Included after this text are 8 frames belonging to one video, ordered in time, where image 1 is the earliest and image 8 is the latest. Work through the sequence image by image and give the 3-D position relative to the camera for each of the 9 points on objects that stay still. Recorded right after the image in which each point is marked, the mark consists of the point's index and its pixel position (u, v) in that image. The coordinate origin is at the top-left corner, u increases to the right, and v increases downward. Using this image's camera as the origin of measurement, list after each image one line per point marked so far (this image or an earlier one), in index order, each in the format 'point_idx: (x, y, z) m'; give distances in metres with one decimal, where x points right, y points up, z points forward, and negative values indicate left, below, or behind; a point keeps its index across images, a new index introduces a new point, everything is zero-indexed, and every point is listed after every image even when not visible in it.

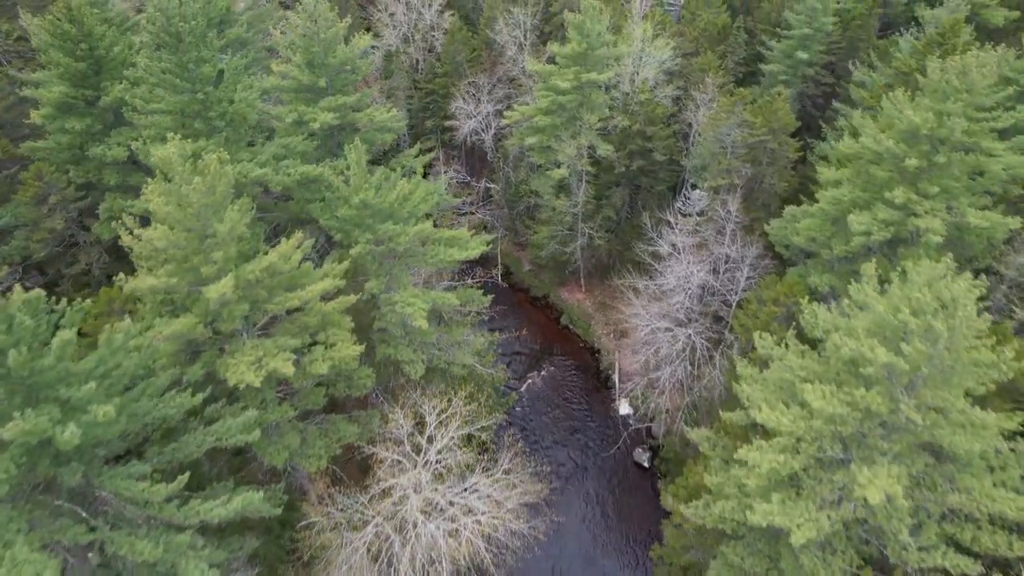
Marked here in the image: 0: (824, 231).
0: (+8.8, +1.6, +18.7) m
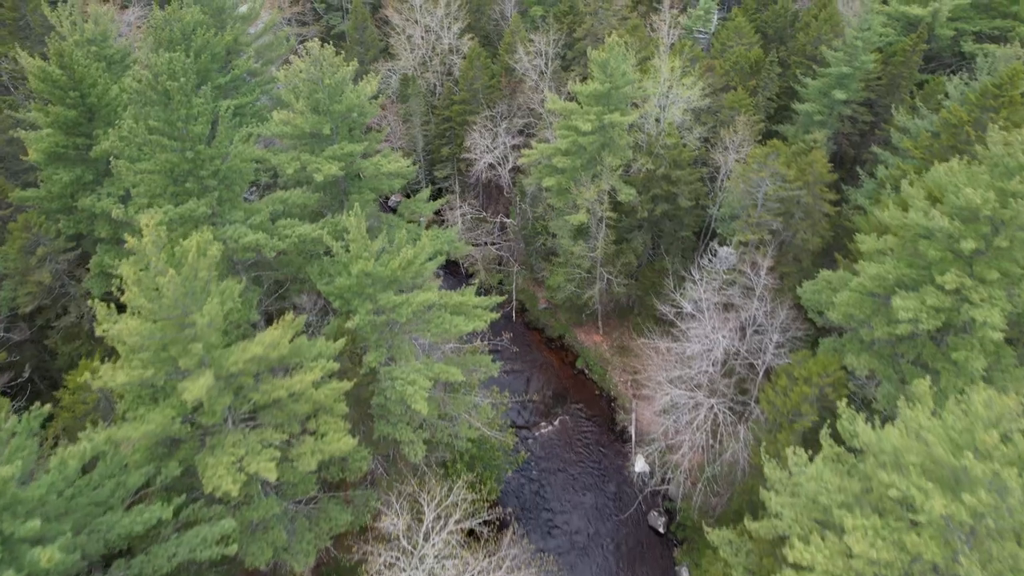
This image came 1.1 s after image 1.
0: (+9.1, -0.5, +17.1) m
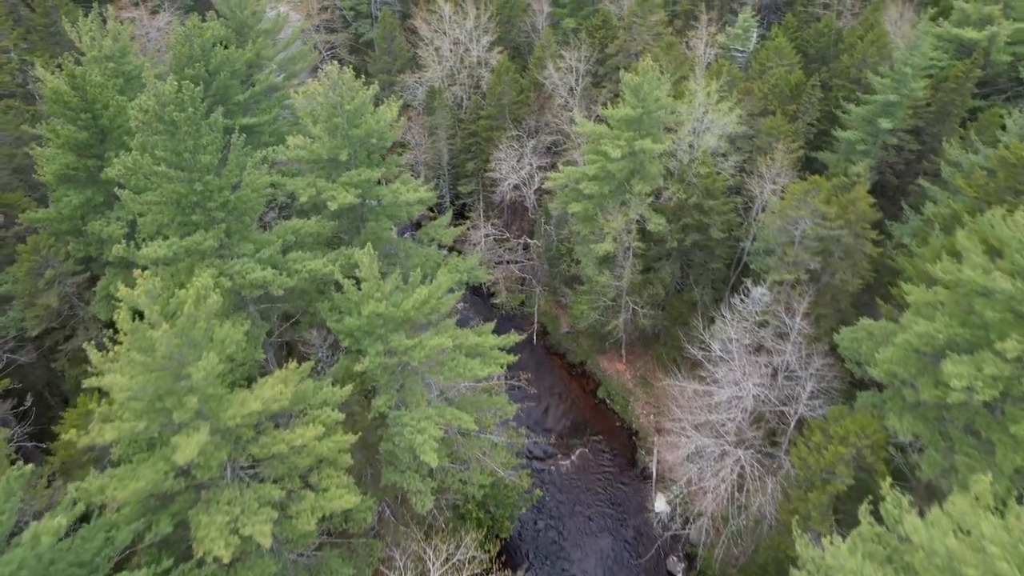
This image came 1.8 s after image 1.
0: (+9.5, -1.9, +15.8) m
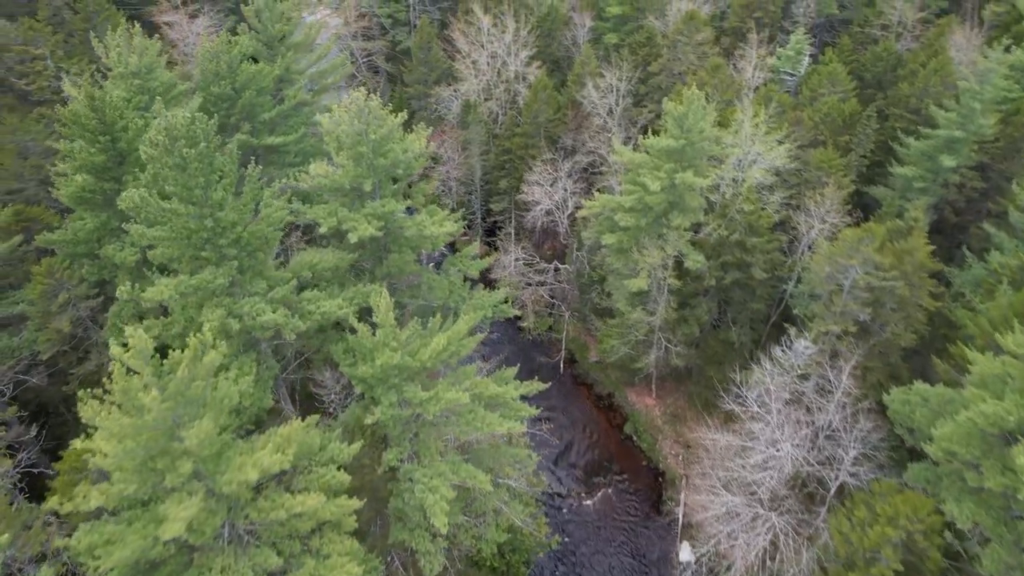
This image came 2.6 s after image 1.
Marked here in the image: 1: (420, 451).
0: (+9.9, -3.4, +14.3) m
1: (-2.0, -3.6, +14.8) m
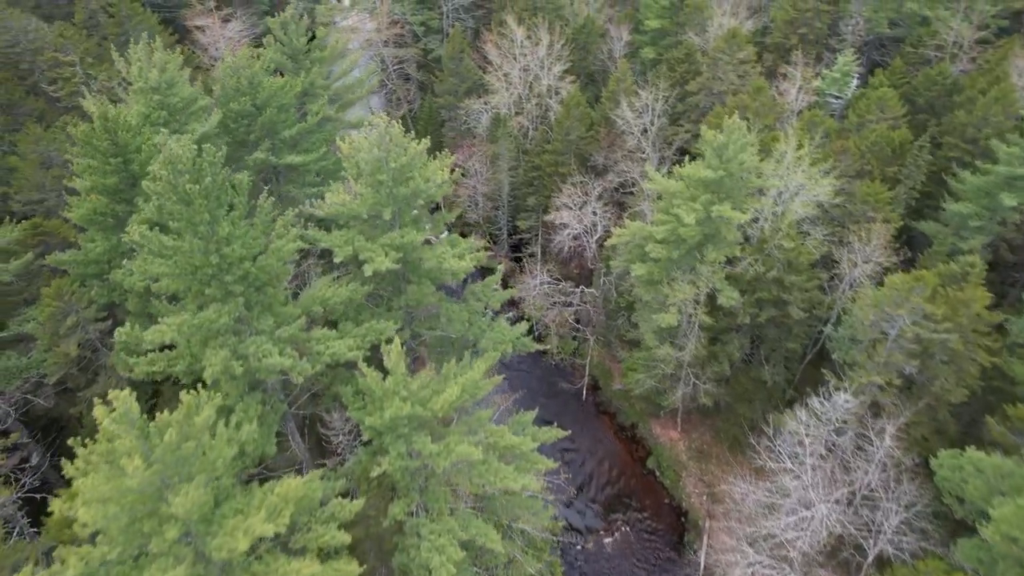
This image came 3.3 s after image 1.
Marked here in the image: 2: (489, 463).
0: (+10.2, -4.8, +13.0) m
1: (-1.8, -4.6, +13.9) m
2: (-0.5, -3.8, +14.2) m
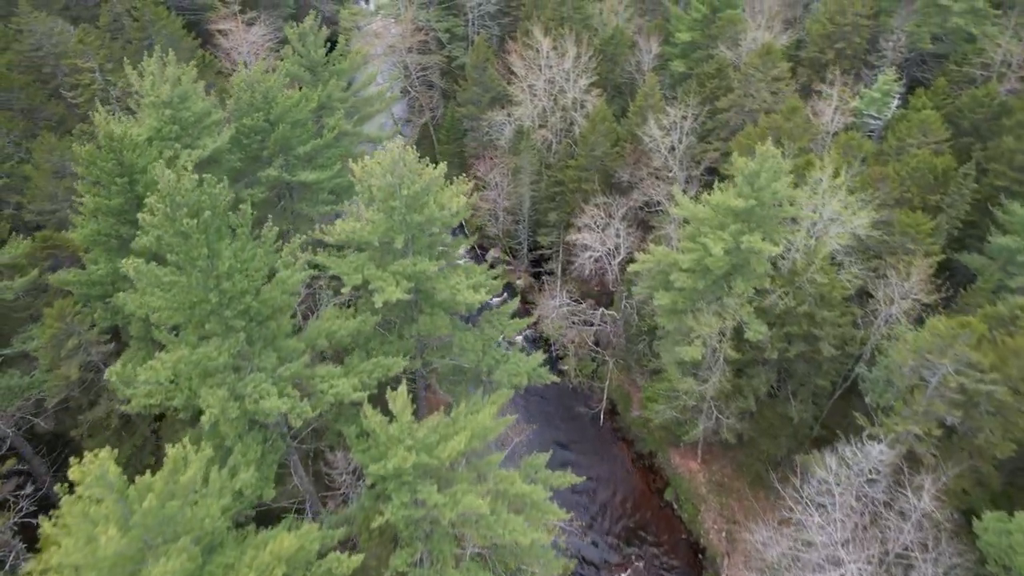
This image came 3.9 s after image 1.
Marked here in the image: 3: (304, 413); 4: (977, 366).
0: (+10.3, -5.9, +11.8) m
1: (-1.6, -5.3, +13.2) m
2: (-0.3, -4.6, +13.4) m
3: (-4.0, -2.4, +12.8) m
4: (+11.4, -1.9, +16.2) m
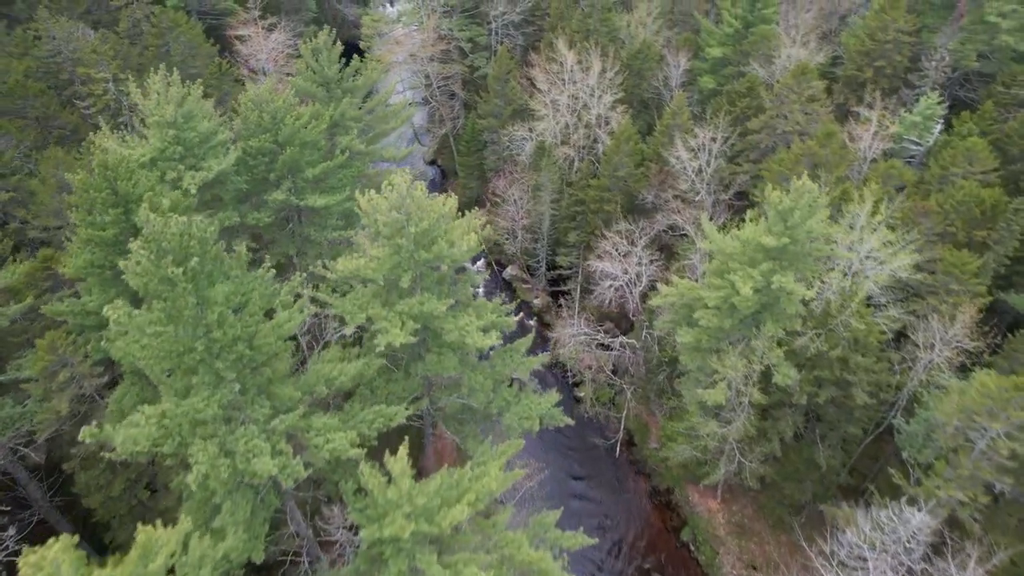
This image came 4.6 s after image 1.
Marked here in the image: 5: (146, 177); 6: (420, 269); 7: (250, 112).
0: (+10.3, -7.2, +10.5) m
1: (-1.5, -6.3, +12.2) m
2: (-0.2, -5.6, +12.4) m
3: (-3.9, -3.3, +11.9) m
4: (+11.6, -3.2, +14.8) m
5: (-9.0, +2.7, +16.3) m
6: (-2.1, +0.4, +14.9) m
7: (-7.4, +4.9, +18.7) m
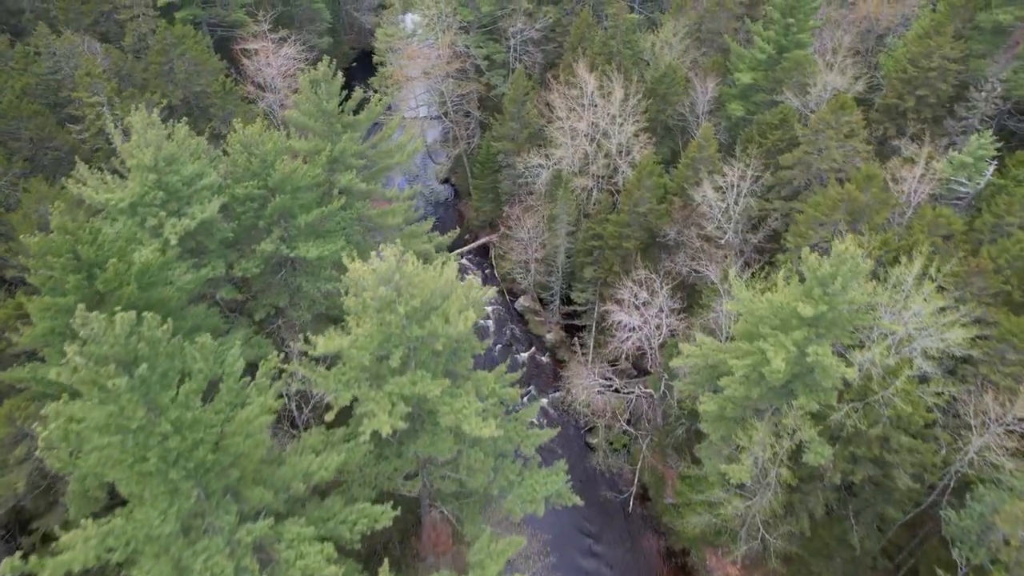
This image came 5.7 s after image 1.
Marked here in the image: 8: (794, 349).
0: (+10.1, -9.0, +8.6) m
1: (-1.7, -7.9, +10.6) m
2: (-0.4, -7.2, +10.7) m
3: (-4.0, -4.8, +10.4) m
4: (+11.6, -5.1, +12.9) m
5: (-8.8, +1.3, +14.9) m
6: (-2.0, -1.2, +13.3) m
7: (-7.1, +3.5, +17.2) m
8: (+7.1, -1.4, +16.6) m
